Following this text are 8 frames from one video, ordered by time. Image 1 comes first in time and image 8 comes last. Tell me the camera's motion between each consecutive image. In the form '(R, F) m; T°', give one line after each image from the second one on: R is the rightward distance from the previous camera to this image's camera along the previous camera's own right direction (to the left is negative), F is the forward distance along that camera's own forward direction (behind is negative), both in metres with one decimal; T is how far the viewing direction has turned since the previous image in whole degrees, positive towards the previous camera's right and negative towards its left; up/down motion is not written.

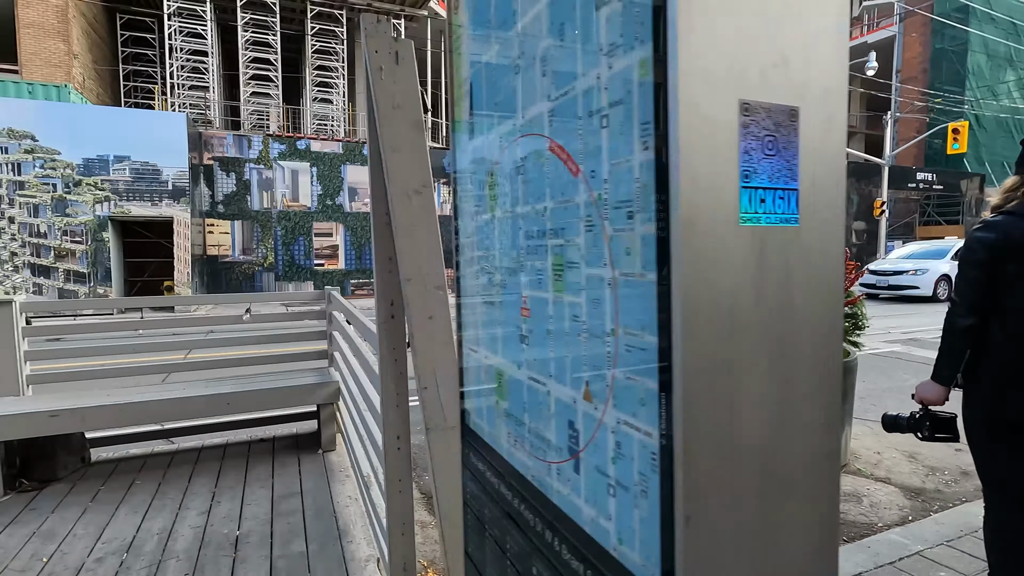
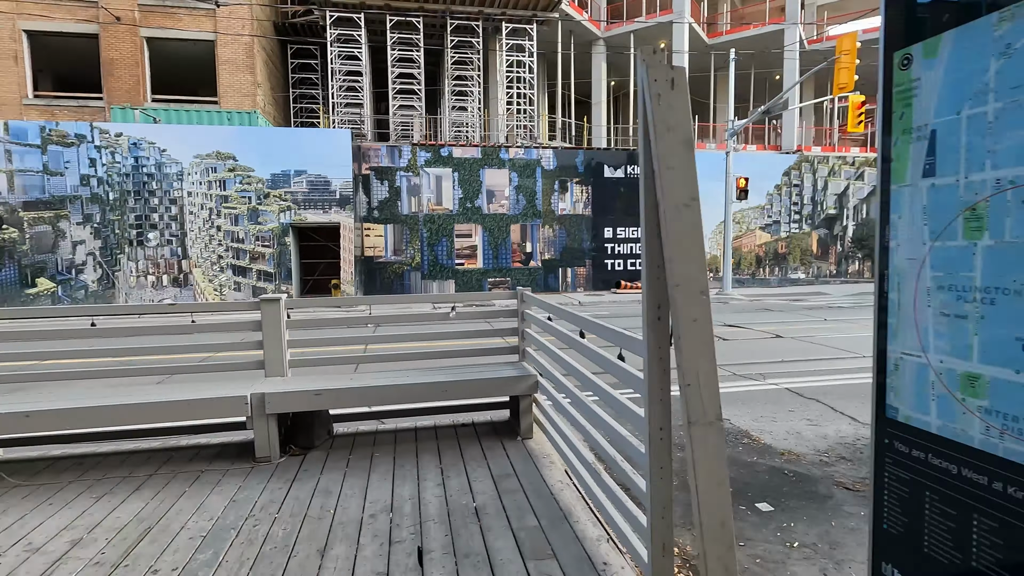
(-0.5, -0.2) m; -13°
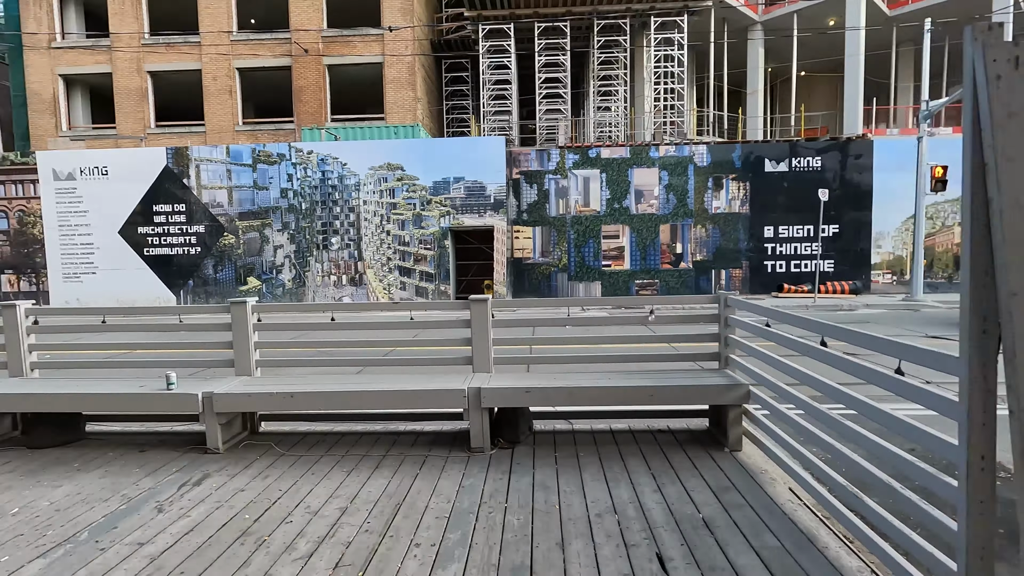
(-0.5, -0.1) m; -14°
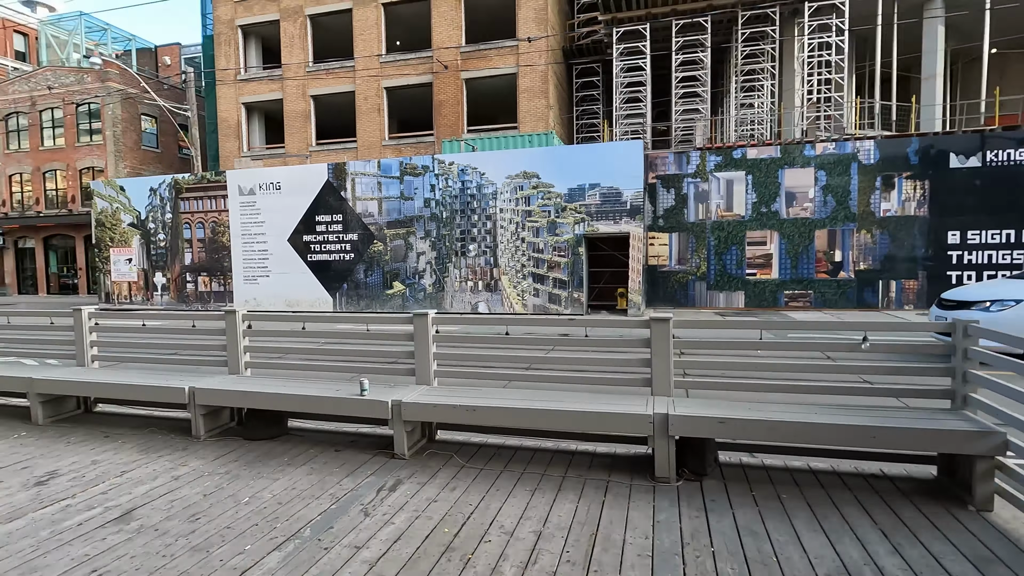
(-0.5, +0.1) m; -13°
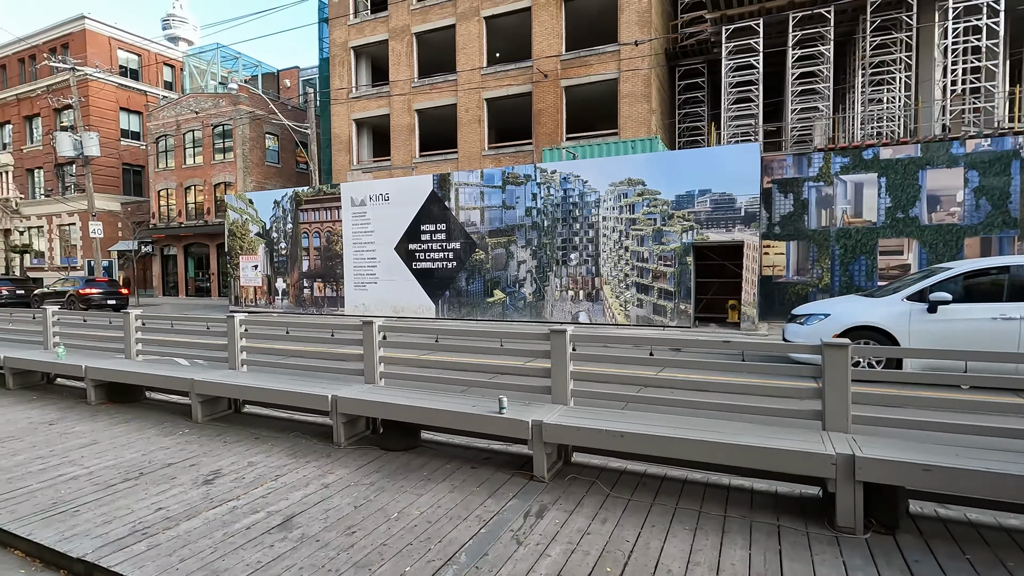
(-0.4, +0.1) m; -9°
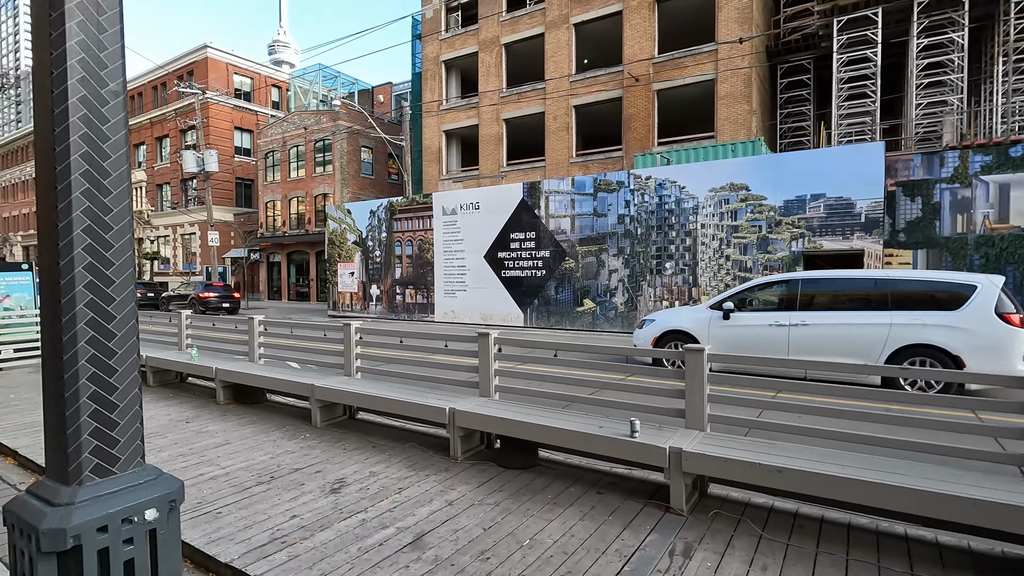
(-0.4, +0.2) m; -8°
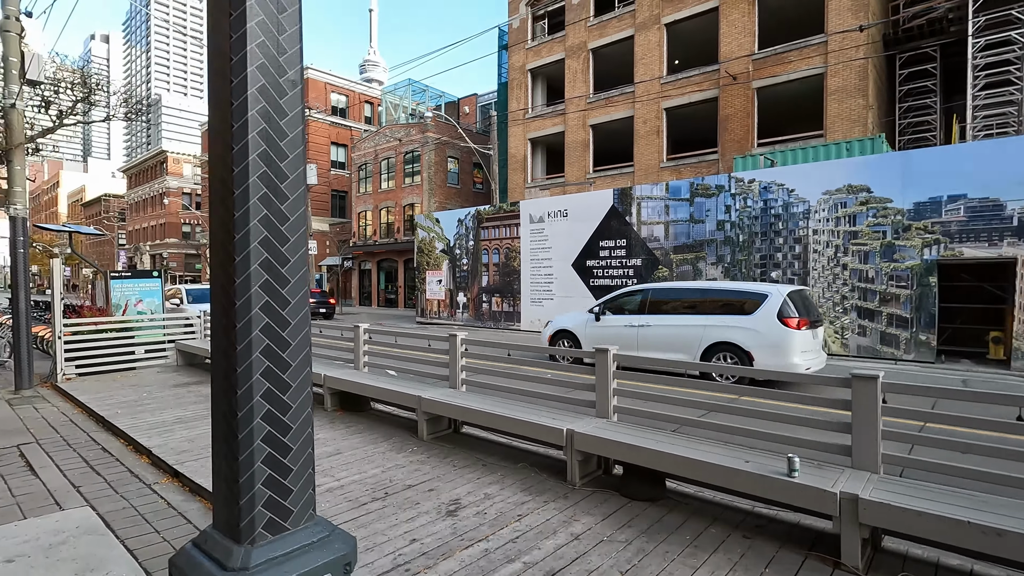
(-0.4, +0.3) m; -8°
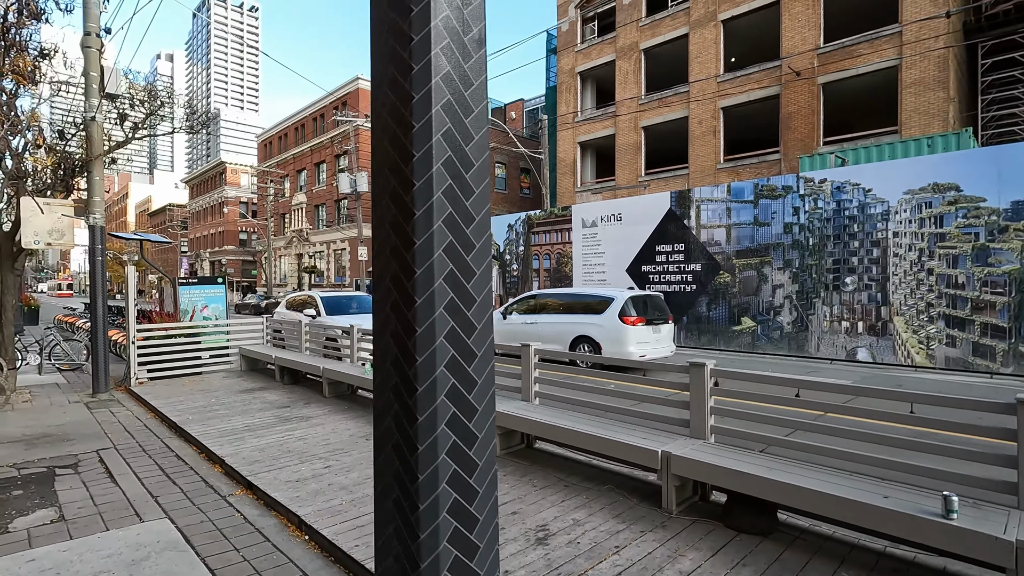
(-0.3, +0.3) m; -4°
